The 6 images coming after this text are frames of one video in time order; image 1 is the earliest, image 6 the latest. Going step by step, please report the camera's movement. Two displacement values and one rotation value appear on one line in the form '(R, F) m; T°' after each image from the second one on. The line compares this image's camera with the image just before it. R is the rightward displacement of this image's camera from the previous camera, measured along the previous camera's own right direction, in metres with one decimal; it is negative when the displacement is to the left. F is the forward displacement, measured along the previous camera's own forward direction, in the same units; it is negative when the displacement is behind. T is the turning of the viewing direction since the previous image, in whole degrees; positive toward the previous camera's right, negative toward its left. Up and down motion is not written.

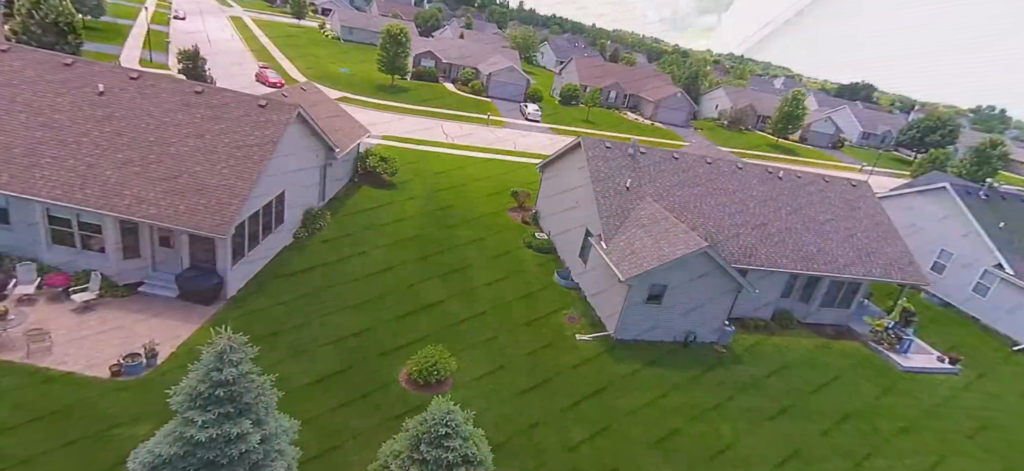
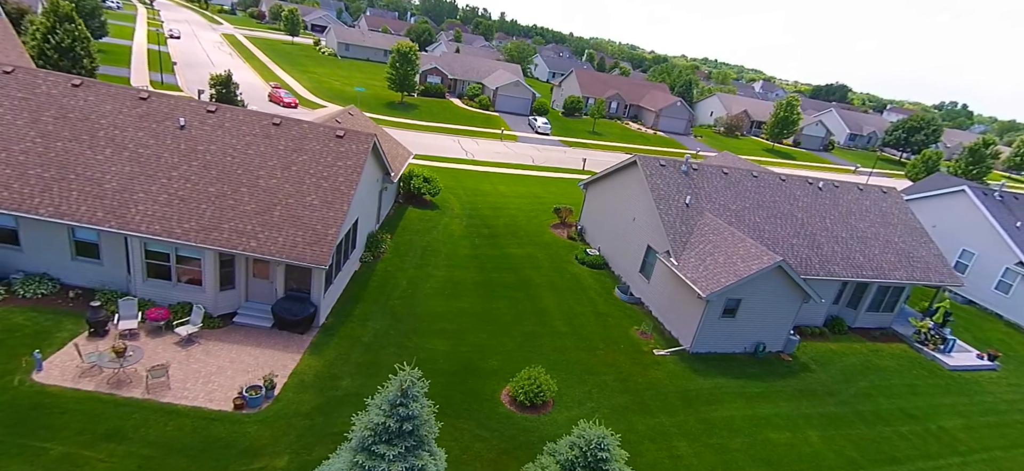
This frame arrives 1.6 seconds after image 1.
(-3.5, -0.4) m; +2°
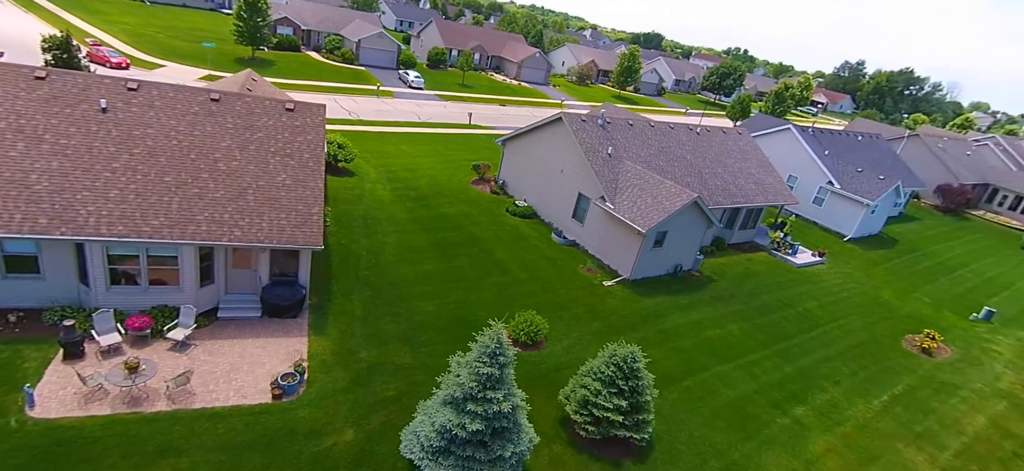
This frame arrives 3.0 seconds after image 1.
(-4.6, -0.8) m; +17°
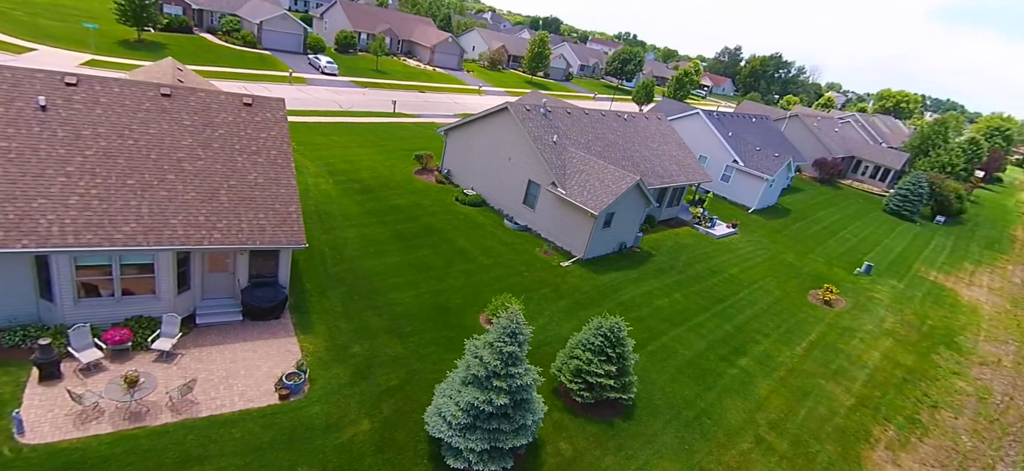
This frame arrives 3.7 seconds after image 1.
(-2.4, -0.7) m; +10°
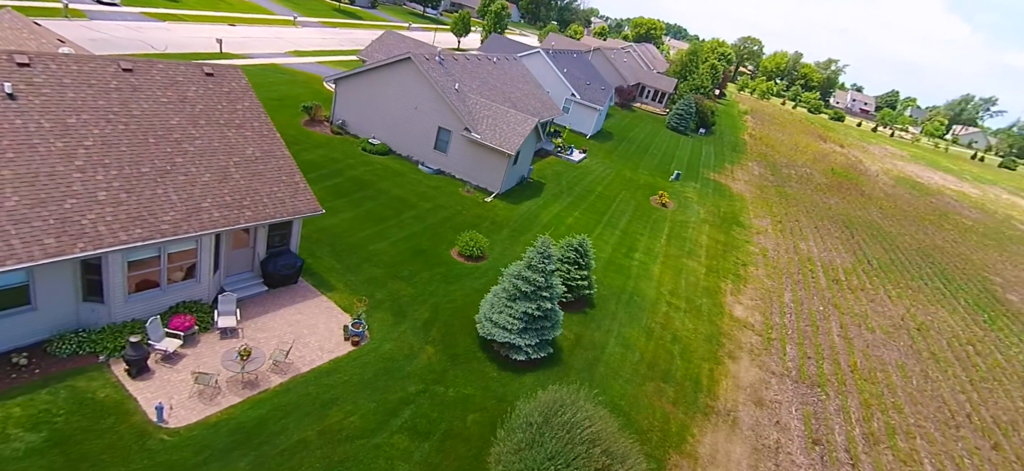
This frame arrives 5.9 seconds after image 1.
(-6.7, -2.1) m; +22°
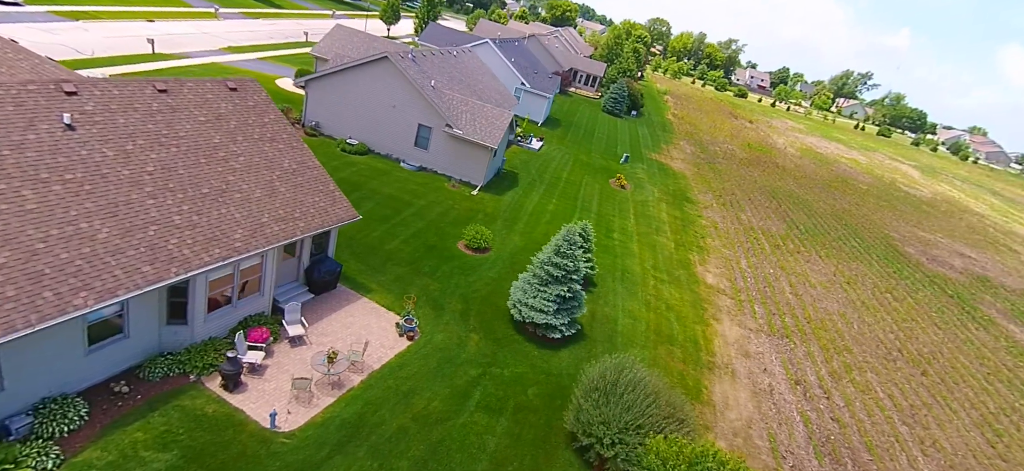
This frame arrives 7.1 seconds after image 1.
(-3.6, -1.3) m; +8°
